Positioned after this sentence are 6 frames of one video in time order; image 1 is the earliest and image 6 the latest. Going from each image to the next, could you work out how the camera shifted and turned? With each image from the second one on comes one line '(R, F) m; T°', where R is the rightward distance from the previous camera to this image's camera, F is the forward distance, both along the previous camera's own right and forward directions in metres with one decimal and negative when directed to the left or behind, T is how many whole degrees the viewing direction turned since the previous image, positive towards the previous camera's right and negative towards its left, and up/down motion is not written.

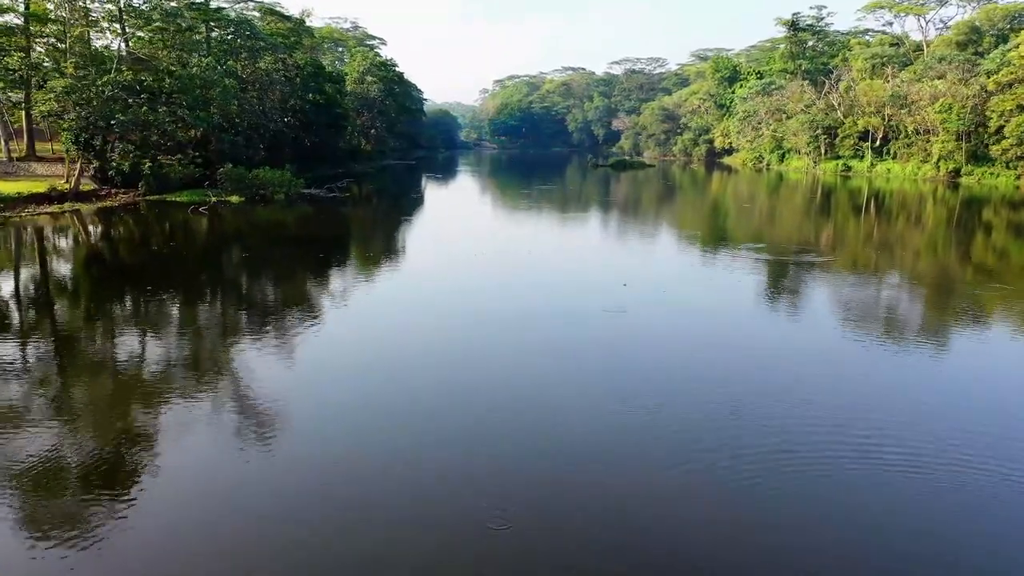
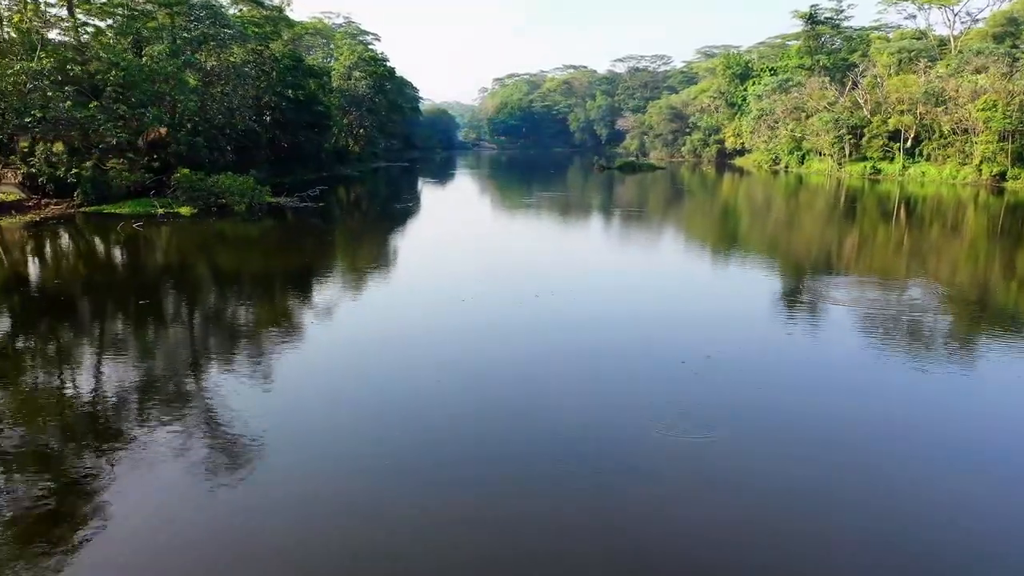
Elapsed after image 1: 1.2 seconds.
(0.0, +1.7) m; 0°
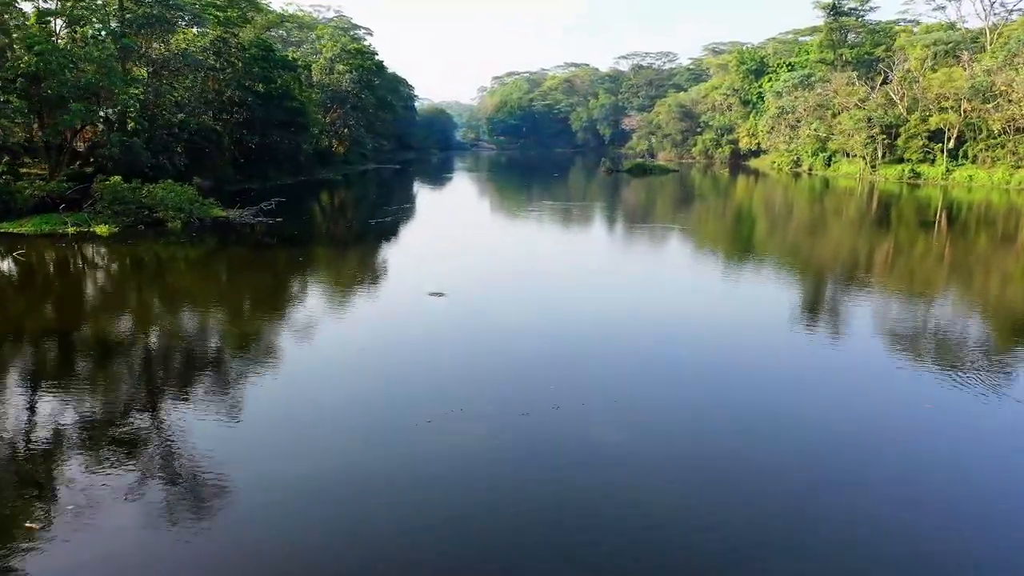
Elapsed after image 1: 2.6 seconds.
(0.0, +2.0) m; 0°
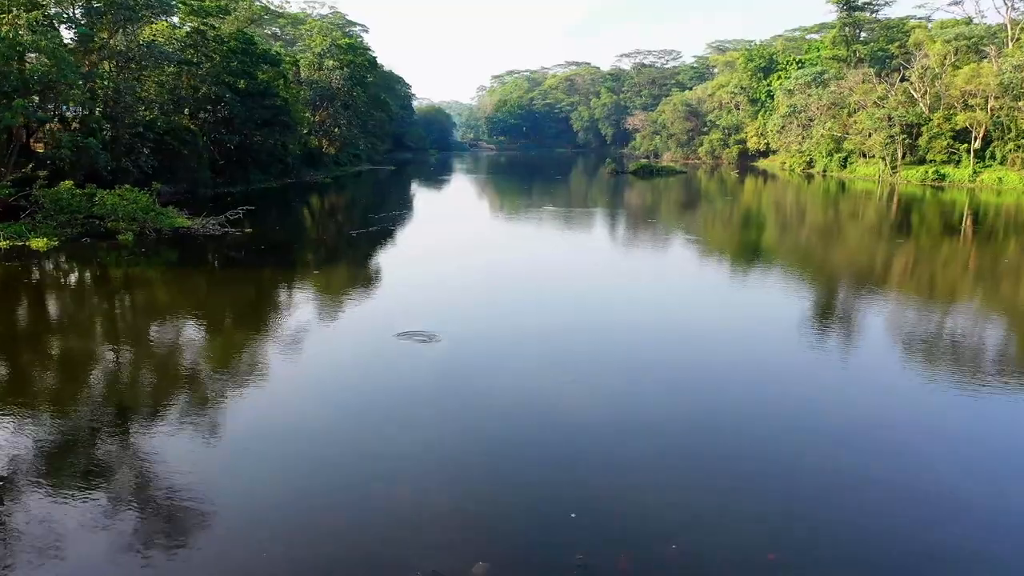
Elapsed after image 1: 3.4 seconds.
(0.0, +1.0) m; 0°
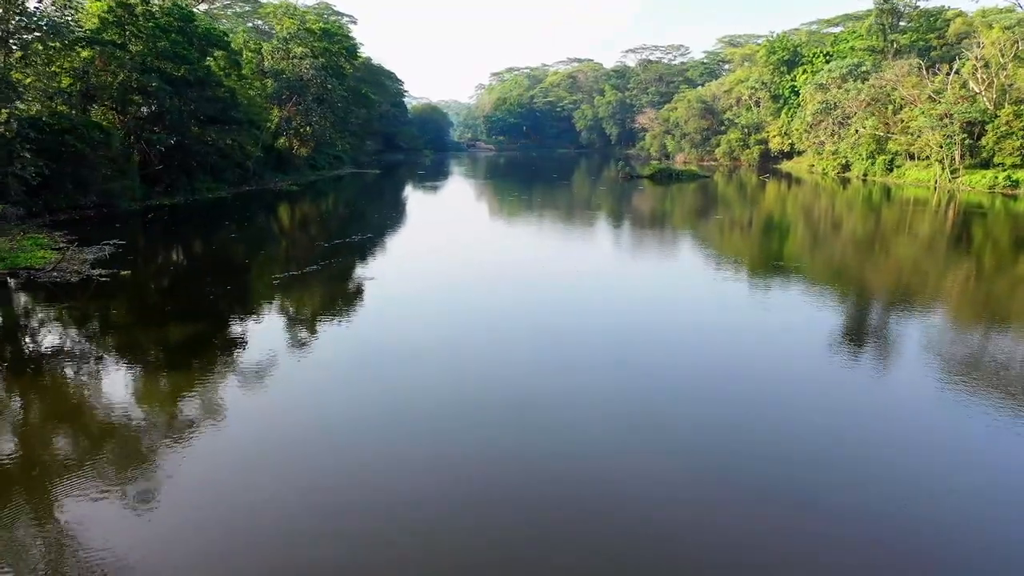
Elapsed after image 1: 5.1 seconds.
(0.0, +2.5) m; 0°
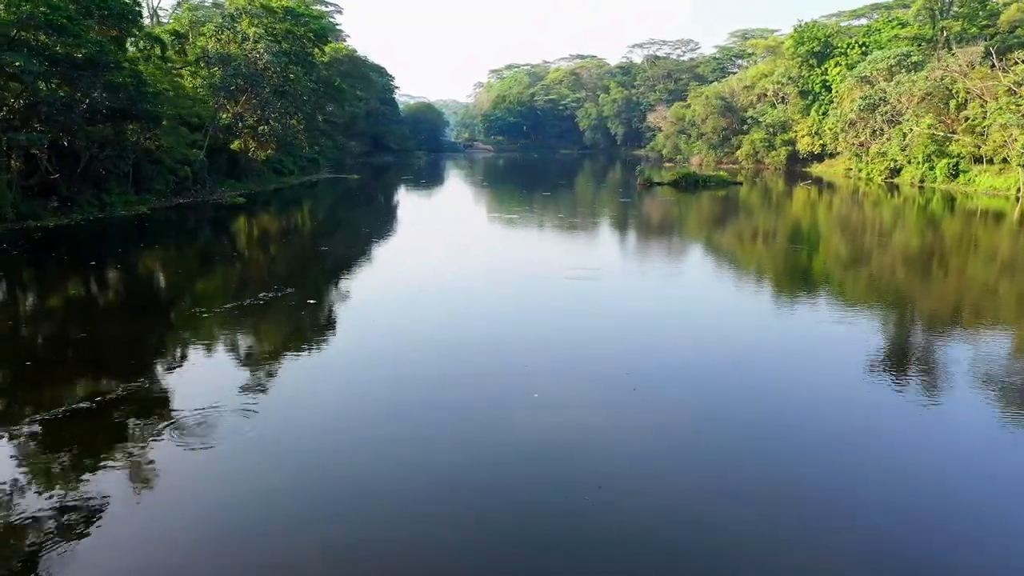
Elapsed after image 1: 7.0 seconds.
(0.0, +2.6) m; 0°
